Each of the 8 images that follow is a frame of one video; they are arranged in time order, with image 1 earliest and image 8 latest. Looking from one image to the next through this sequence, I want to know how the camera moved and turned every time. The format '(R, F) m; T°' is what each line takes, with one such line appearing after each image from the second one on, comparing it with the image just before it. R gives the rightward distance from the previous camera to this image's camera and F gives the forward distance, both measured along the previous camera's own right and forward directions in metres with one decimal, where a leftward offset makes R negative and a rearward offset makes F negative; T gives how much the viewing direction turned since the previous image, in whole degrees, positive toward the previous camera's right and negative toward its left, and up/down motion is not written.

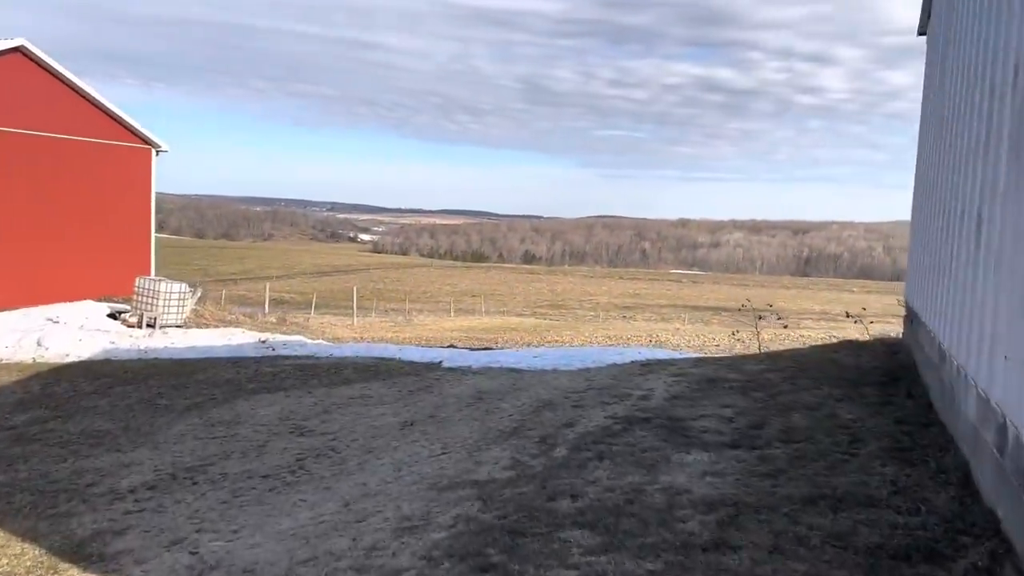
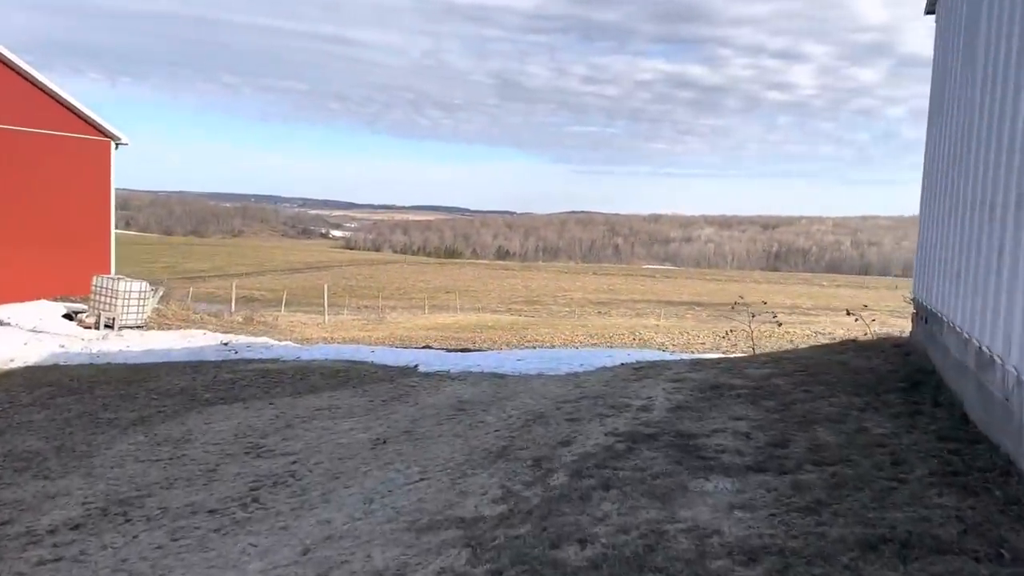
(-0.1, +1.0) m; +2°
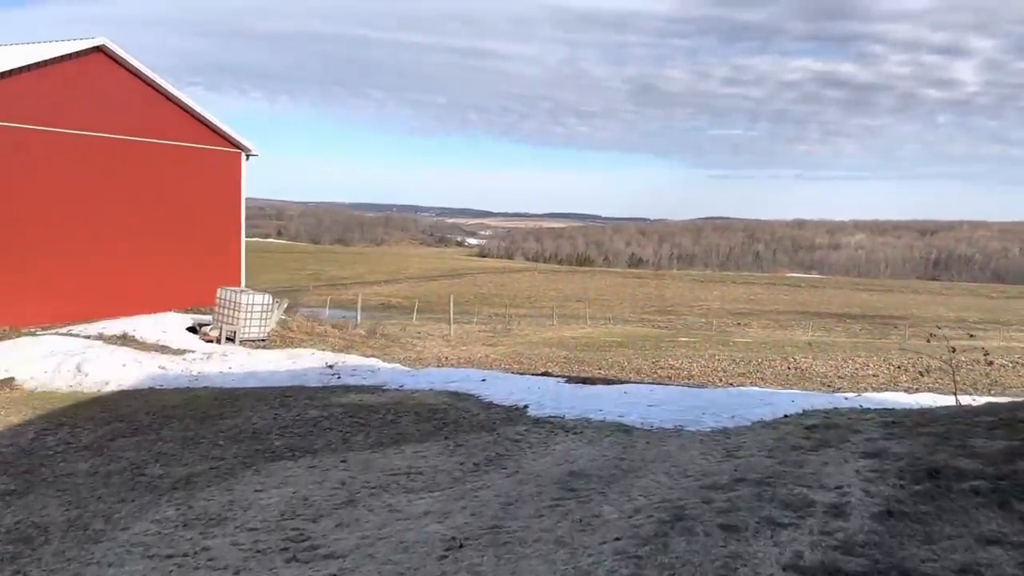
(0.0, +2.2) m; -9°
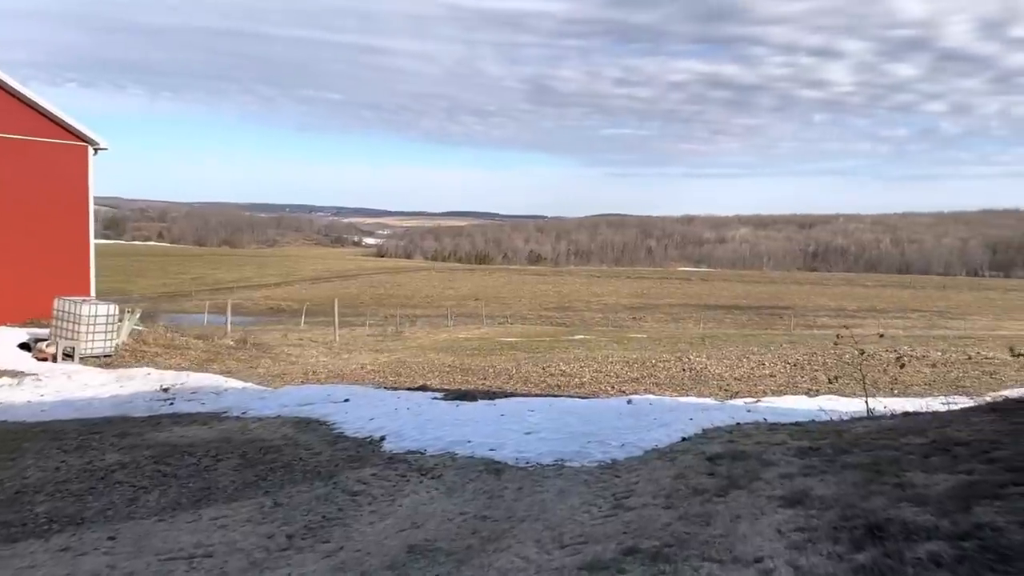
(+0.6, +1.8) m; +7°
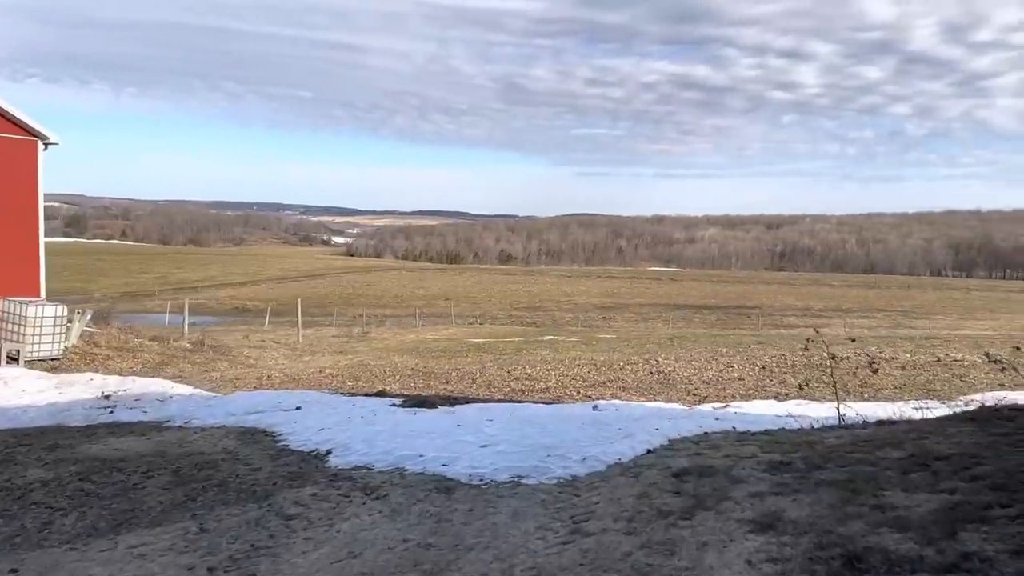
(+0.2, +0.5) m; +2°
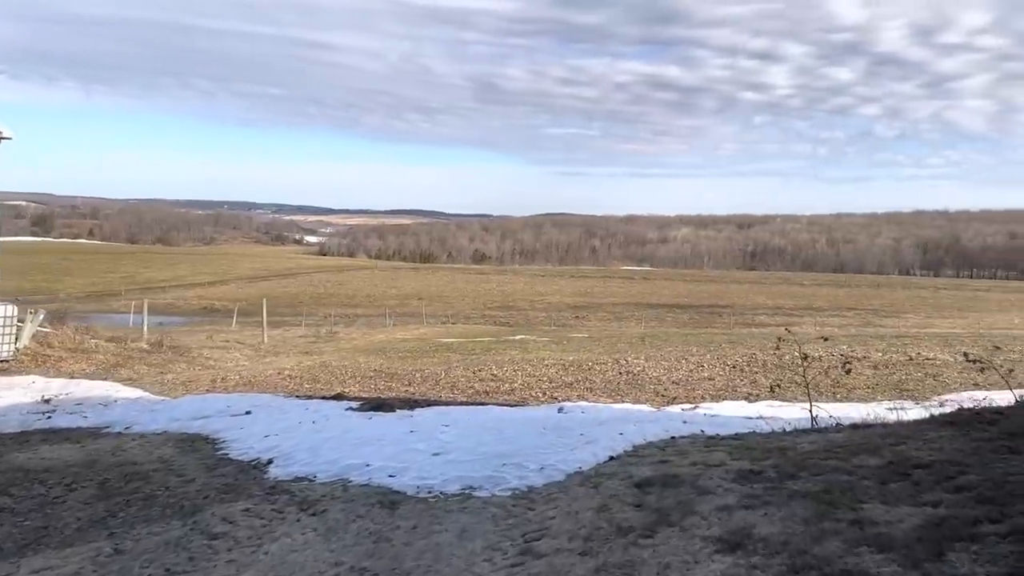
(+0.2, +0.5) m; +2°
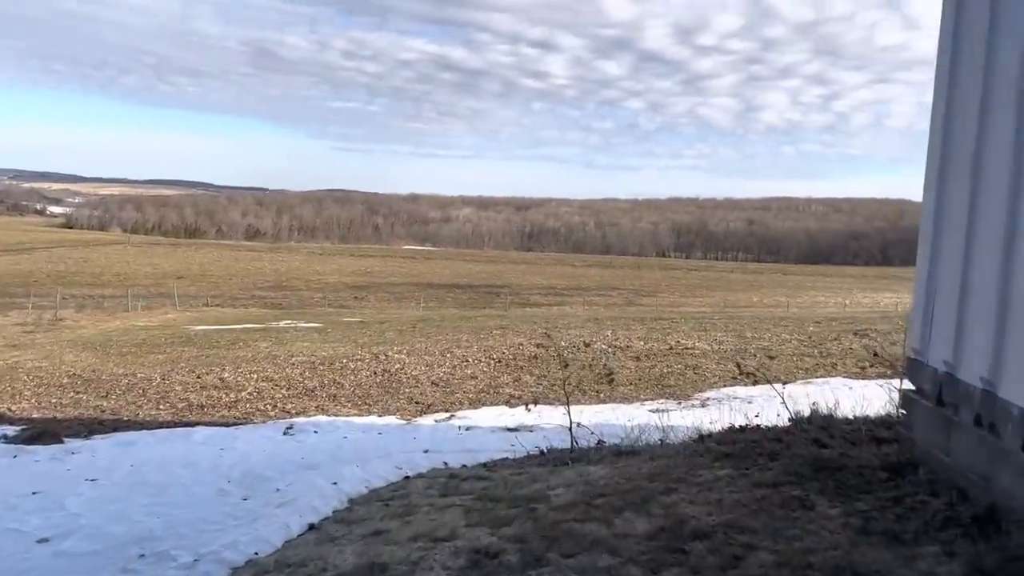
(+0.8, +1.8) m; +15°
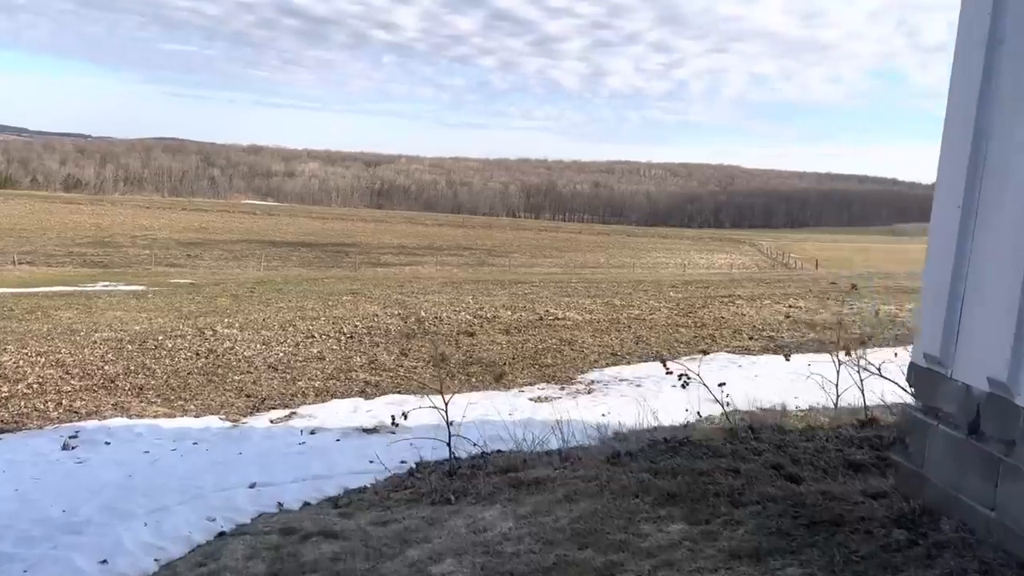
(-0.1, +1.8) m; +11°
